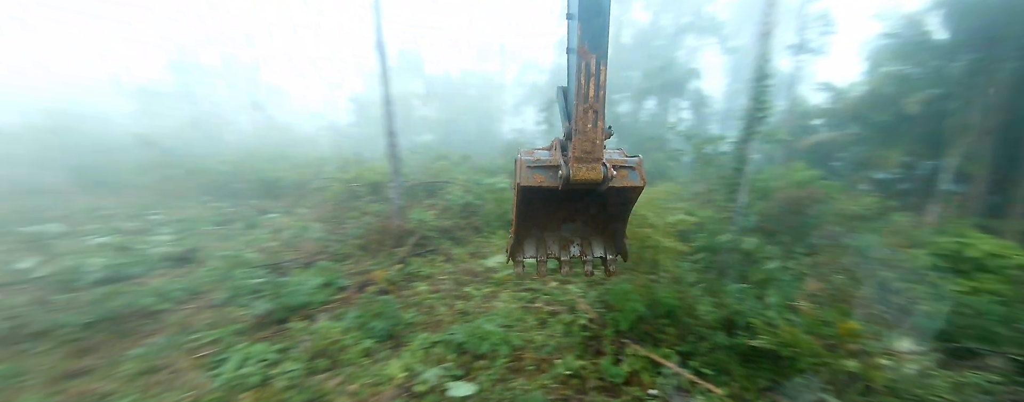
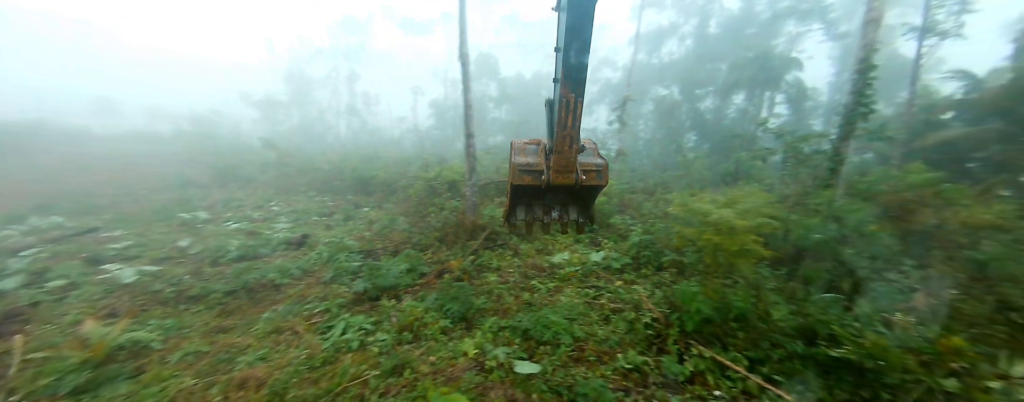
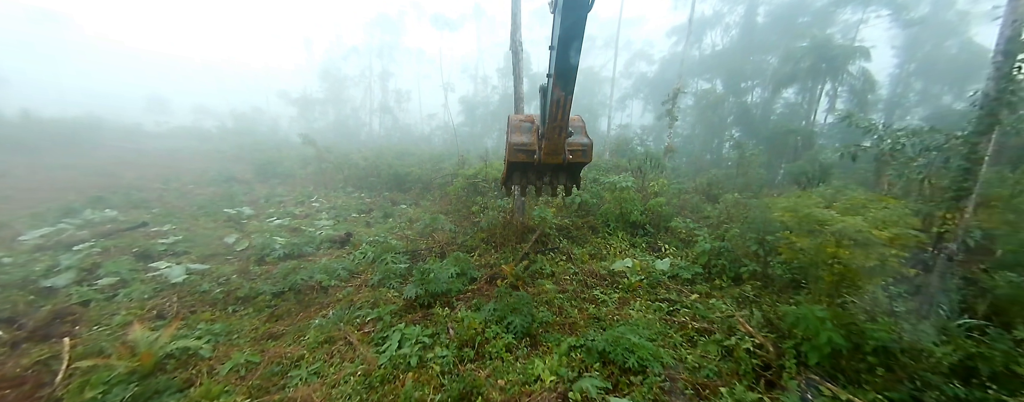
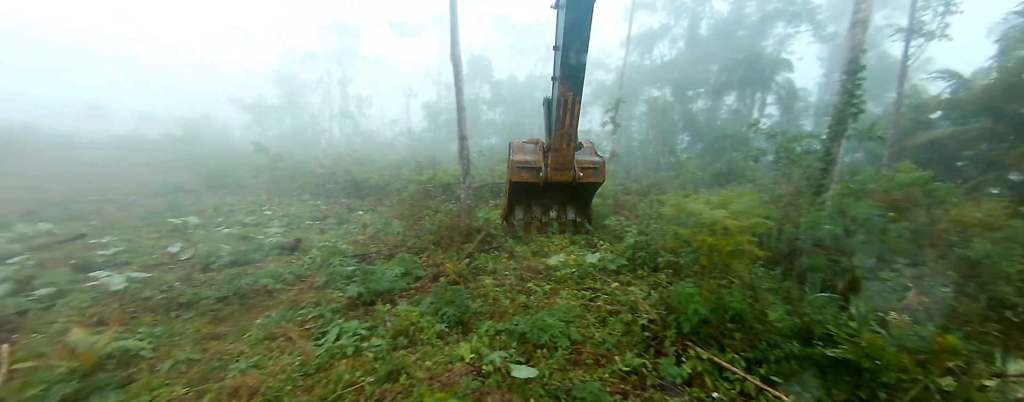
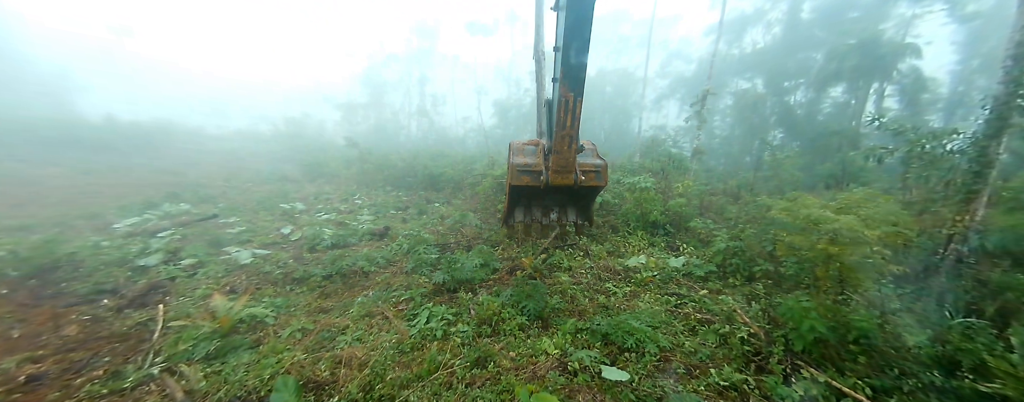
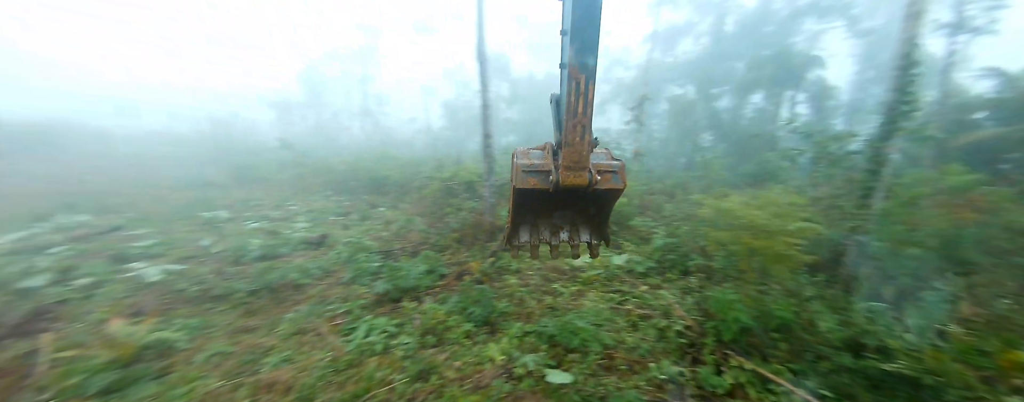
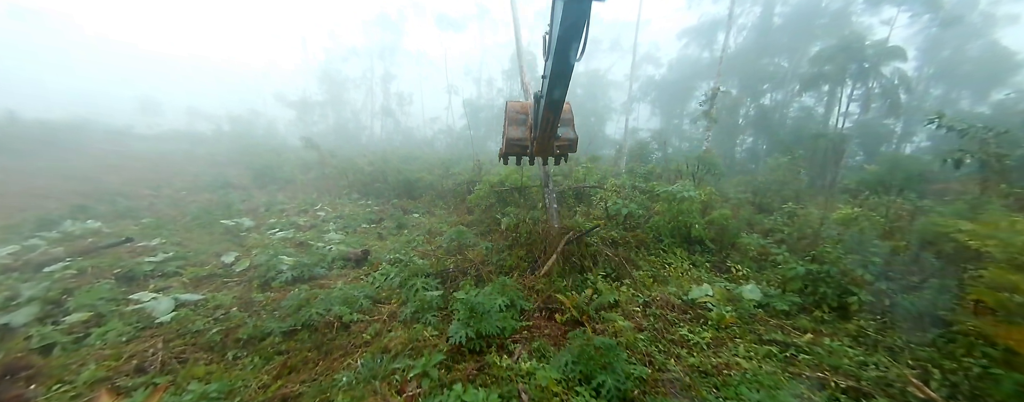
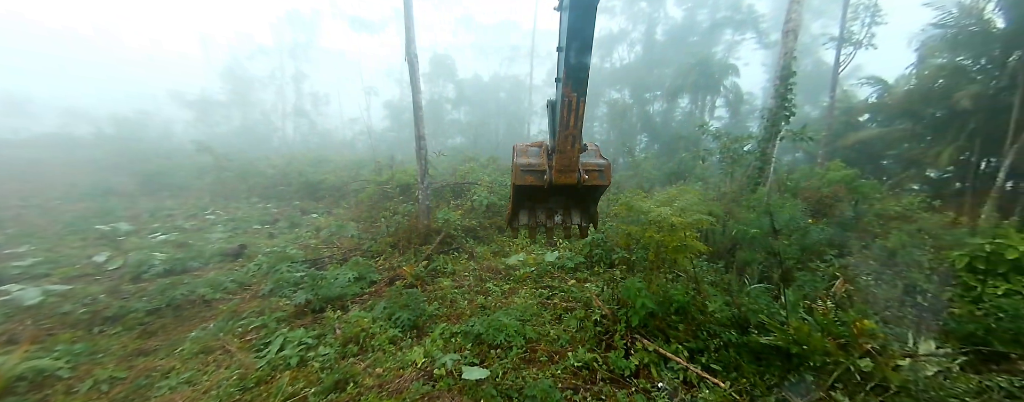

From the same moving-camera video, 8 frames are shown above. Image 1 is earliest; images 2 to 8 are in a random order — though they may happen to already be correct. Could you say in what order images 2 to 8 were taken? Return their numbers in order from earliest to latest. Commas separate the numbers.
6, 5, 2, 8, 4, 3, 7
